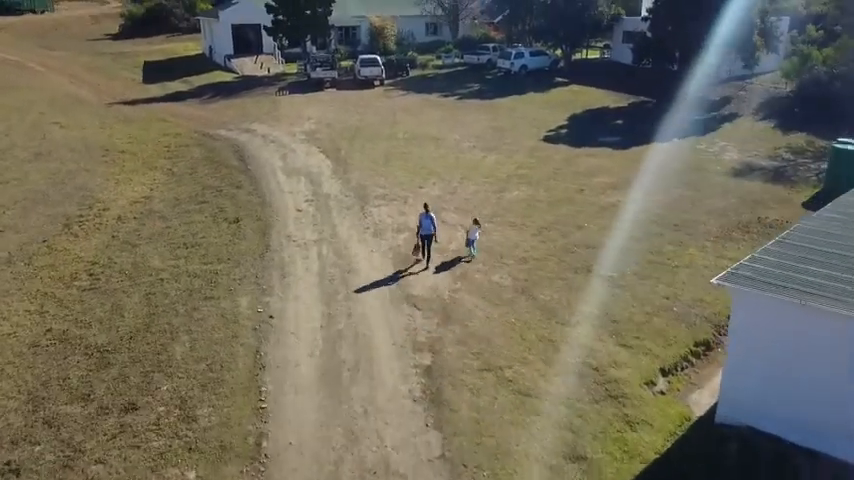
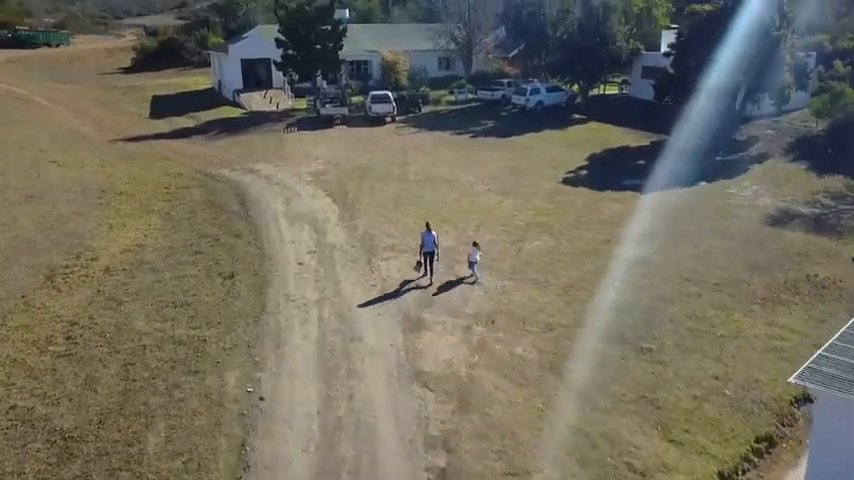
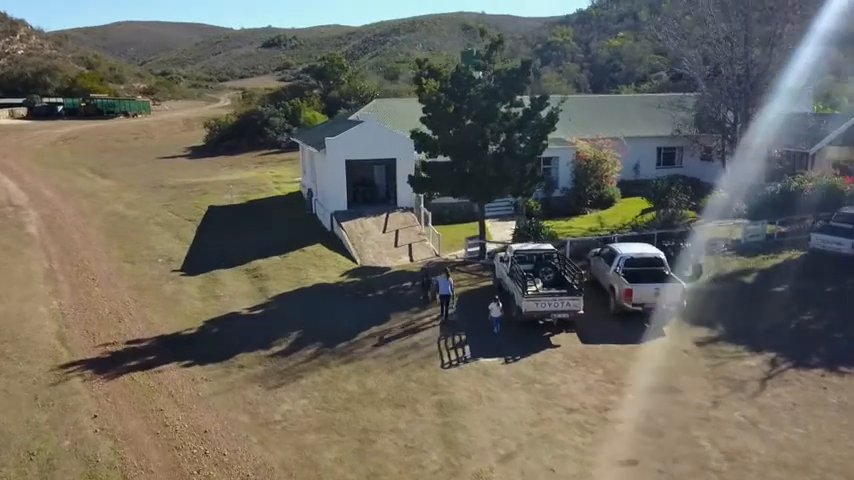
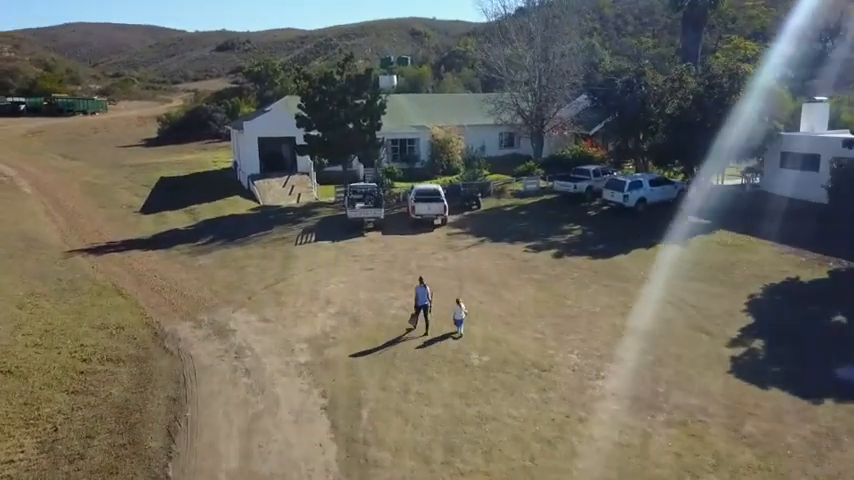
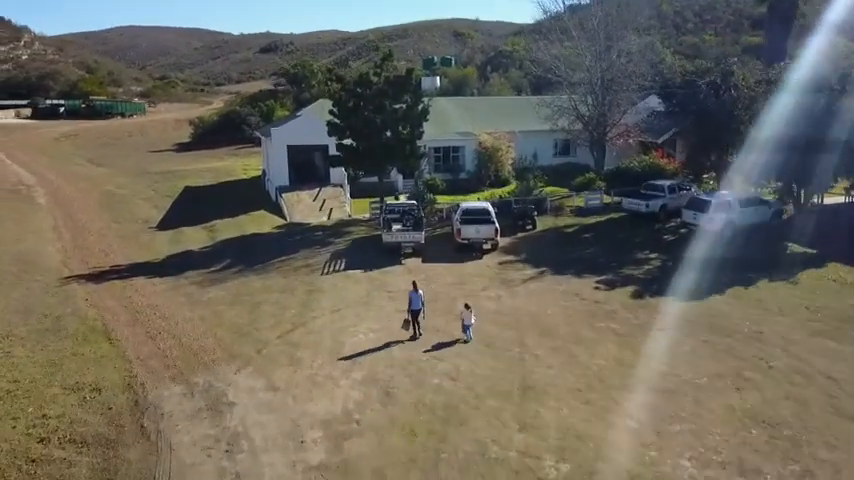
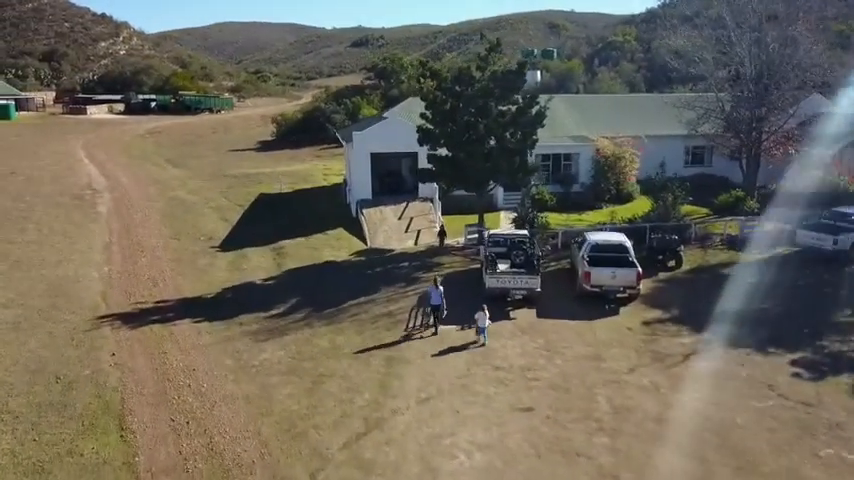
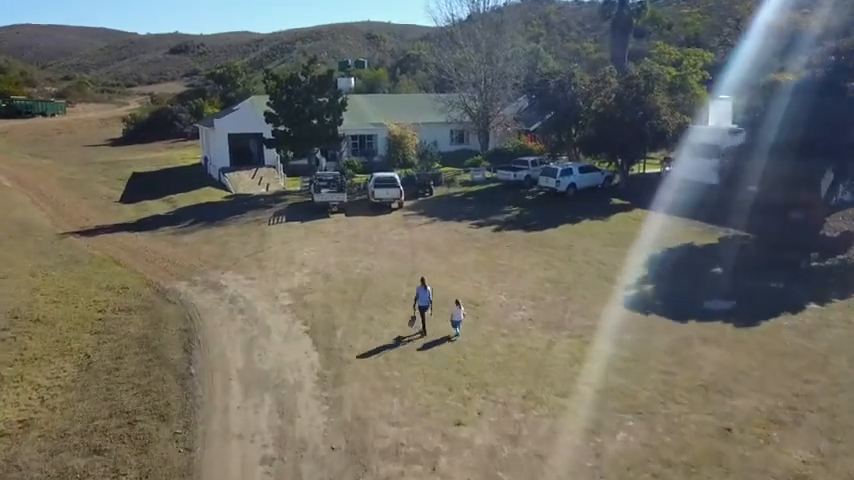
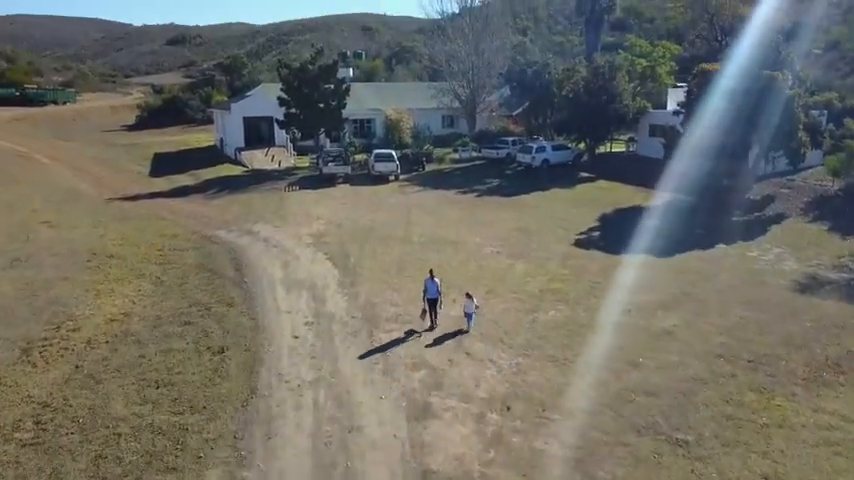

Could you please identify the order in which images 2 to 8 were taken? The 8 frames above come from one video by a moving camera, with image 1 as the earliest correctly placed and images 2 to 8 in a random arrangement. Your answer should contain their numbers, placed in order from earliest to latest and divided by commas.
2, 8, 7, 4, 5, 6, 3
